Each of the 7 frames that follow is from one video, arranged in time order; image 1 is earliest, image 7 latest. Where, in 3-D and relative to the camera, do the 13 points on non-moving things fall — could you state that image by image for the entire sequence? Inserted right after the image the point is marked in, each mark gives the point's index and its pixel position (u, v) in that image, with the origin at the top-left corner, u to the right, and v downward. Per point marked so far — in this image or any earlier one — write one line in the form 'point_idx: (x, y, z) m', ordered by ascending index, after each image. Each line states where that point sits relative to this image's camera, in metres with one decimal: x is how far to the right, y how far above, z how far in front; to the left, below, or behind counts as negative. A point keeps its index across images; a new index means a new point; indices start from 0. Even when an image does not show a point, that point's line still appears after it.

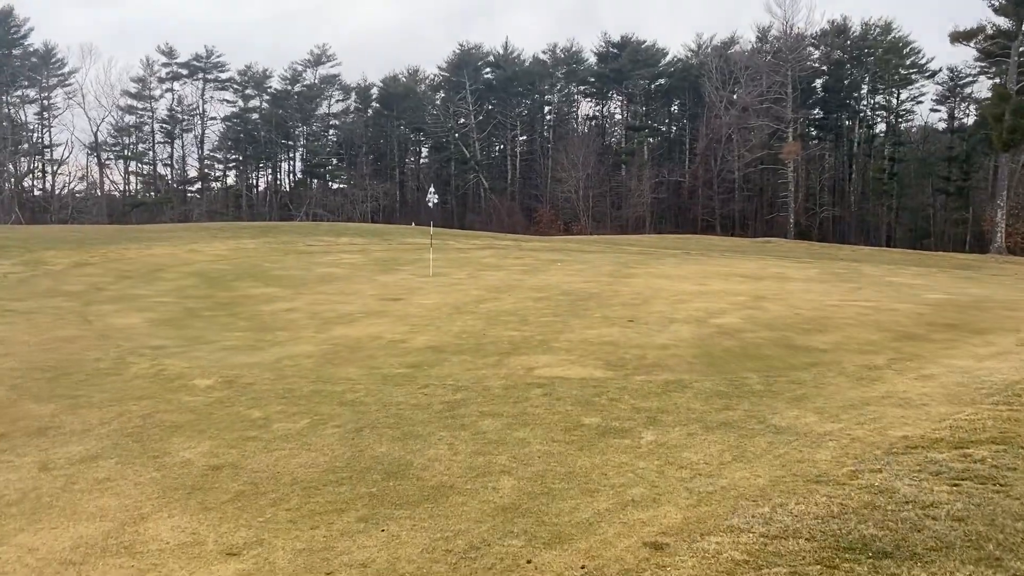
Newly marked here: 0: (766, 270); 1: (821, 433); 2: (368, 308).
0: (+5.7, +0.4, +19.4) m
1: (+1.9, -0.9, +5.4) m
2: (-2.0, -0.3, +11.8) m
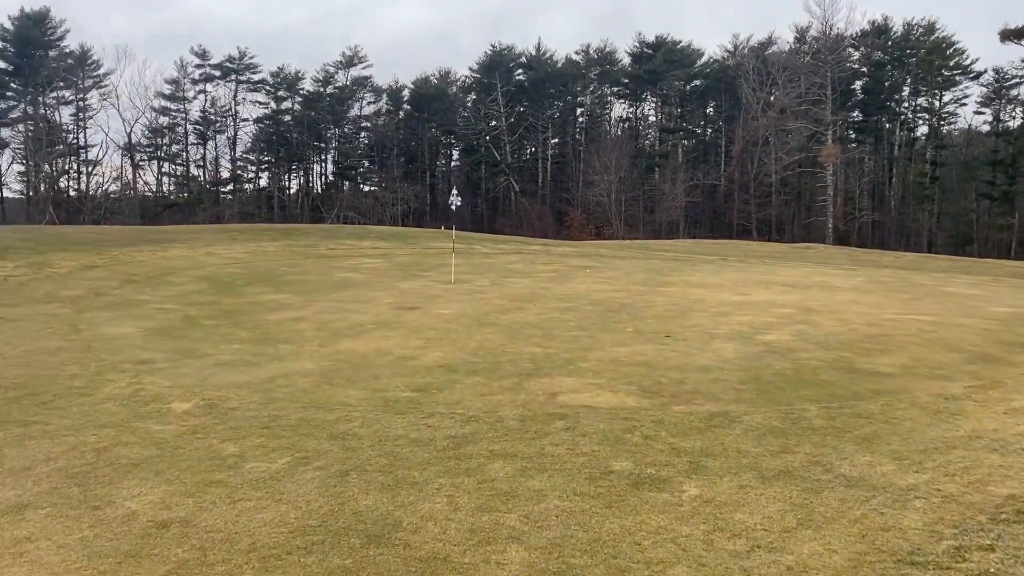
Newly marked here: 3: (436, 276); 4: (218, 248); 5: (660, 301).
0: (+6.3, +0.2, +18.3) m
1: (+2.0, -1.0, +4.4) m
2: (-1.6, -0.4, +10.9) m
3: (-1.4, +0.2, +16.4) m
4: (-6.6, +0.9, +19.3) m
5: (+2.2, -0.2, +12.9) m
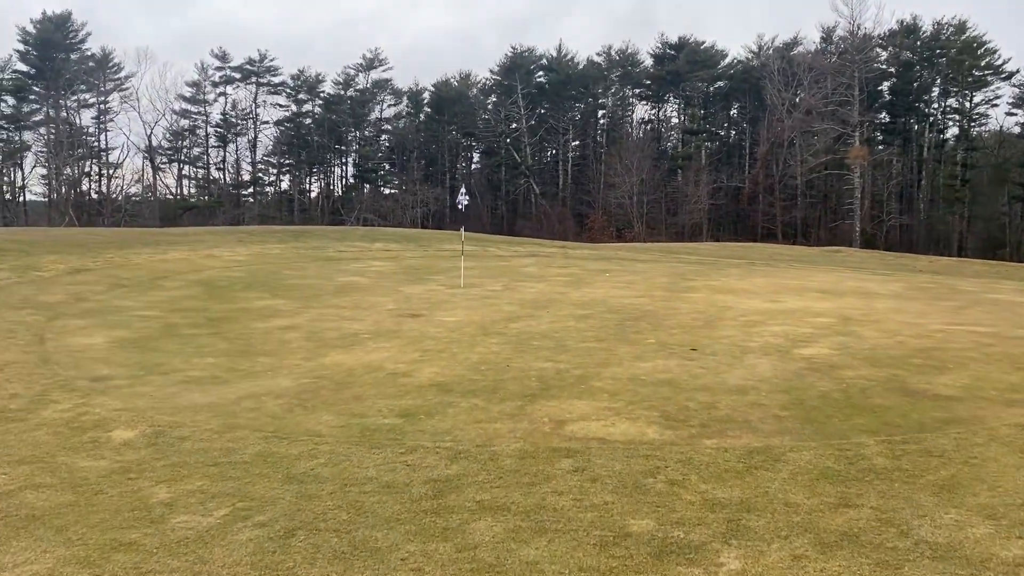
0: (+6.6, +0.1, +17.1) m
1: (+1.9, -1.1, +3.4) m
2: (-1.5, -0.5, +10.0) m
3: (-1.2, +0.1, +15.4) m
4: (-6.3, +0.8, +18.5) m
5: (+2.4, -0.3, +11.8) m
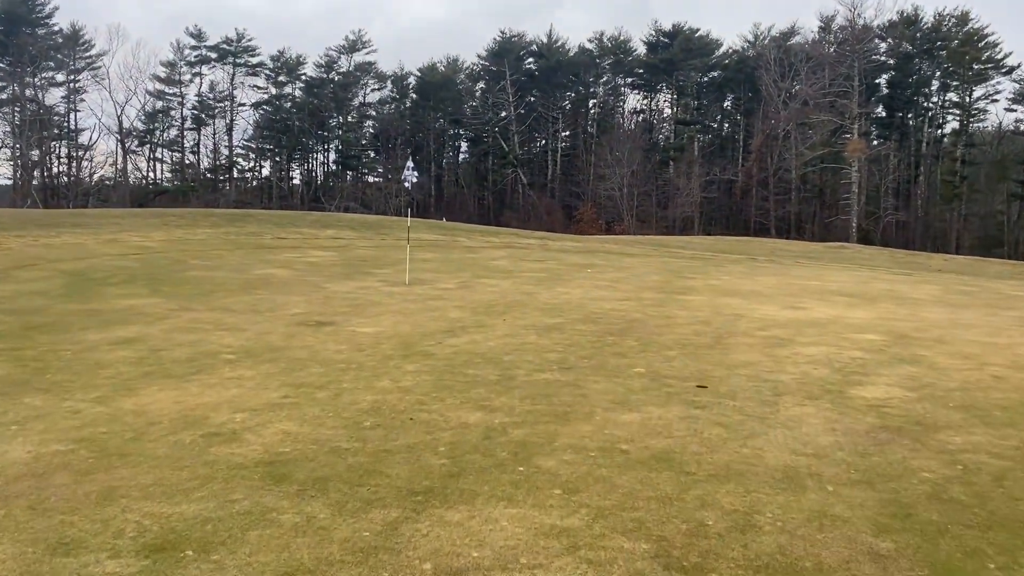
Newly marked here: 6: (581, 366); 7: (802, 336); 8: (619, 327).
0: (+6.0, +0.1, +14.4) m
1: (+1.5, -1.2, +0.6) m
2: (-2.1, -0.4, +7.2) m
3: (-1.8, +0.2, +12.6) m
4: (-6.9, +1.0, +15.6) m
5: (+1.8, -0.3, +9.1) m
6: (+0.5, -0.6, +6.4) m
7: (+2.7, -0.4, +8.0) m
8: (+1.0, -0.4, +8.3) m
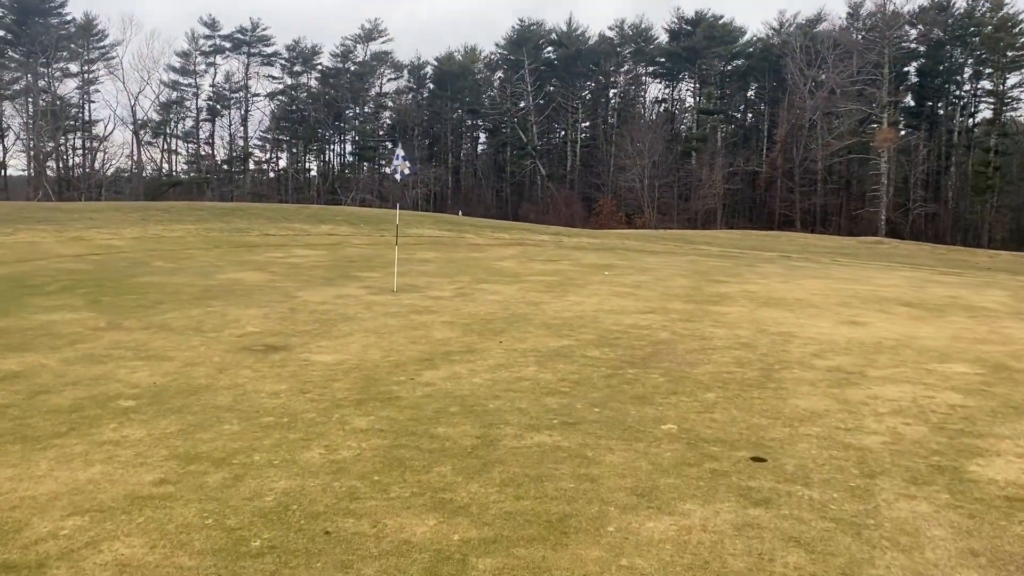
0: (+6.1, 0.0, +12.7) m
1: (+1.3, -1.4, -1.0) m
2: (-2.1, -0.6, +5.6) m
3: (-1.7, +0.1, +11.0) m
4: (-6.8, +0.9, +14.1) m
5: (+1.8, -0.5, +7.4) m
6: (+0.4, -0.7, +4.7) m
7: (+2.6, -0.6, +6.4) m
8: (+1.0, -0.5, +6.6) m
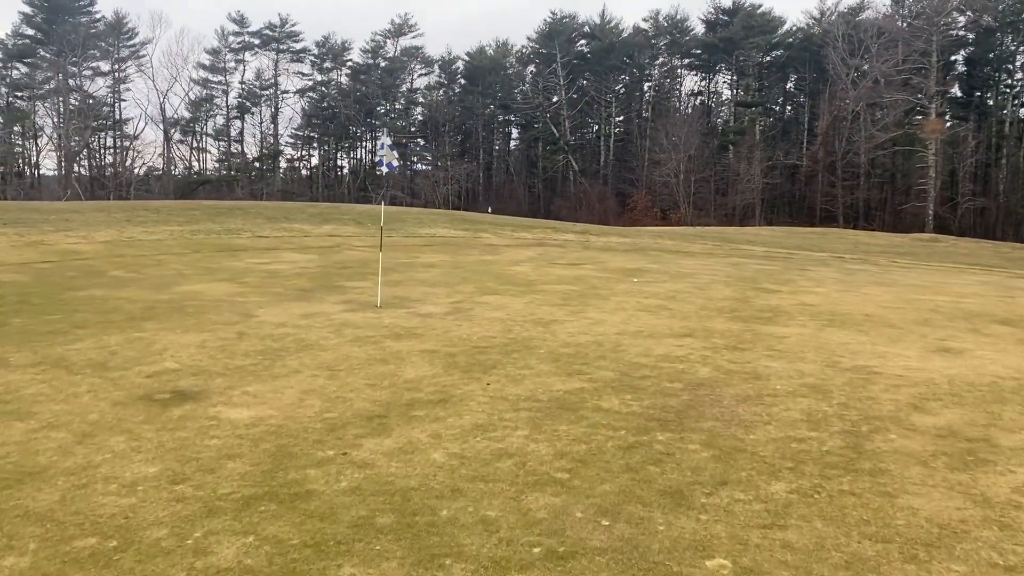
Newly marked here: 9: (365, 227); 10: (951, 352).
0: (+6.2, -0.2, +10.7) m
1: (+0.9, -1.6, -2.8) m
2: (-2.2, -0.8, +4.0) m
3: (-1.6, 0.0, +9.4) m
4: (-6.5, +0.8, +12.7) m
5: (+1.7, -0.6, +5.6) m
6: (+0.3, -0.9, +3.0) m
7: (+2.6, -0.7, +4.5) m
8: (+0.9, -0.7, +4.9) m
9: (-2.9, +1.2, +17.2) m
10: (+3.5, -0.5, +6.9) m
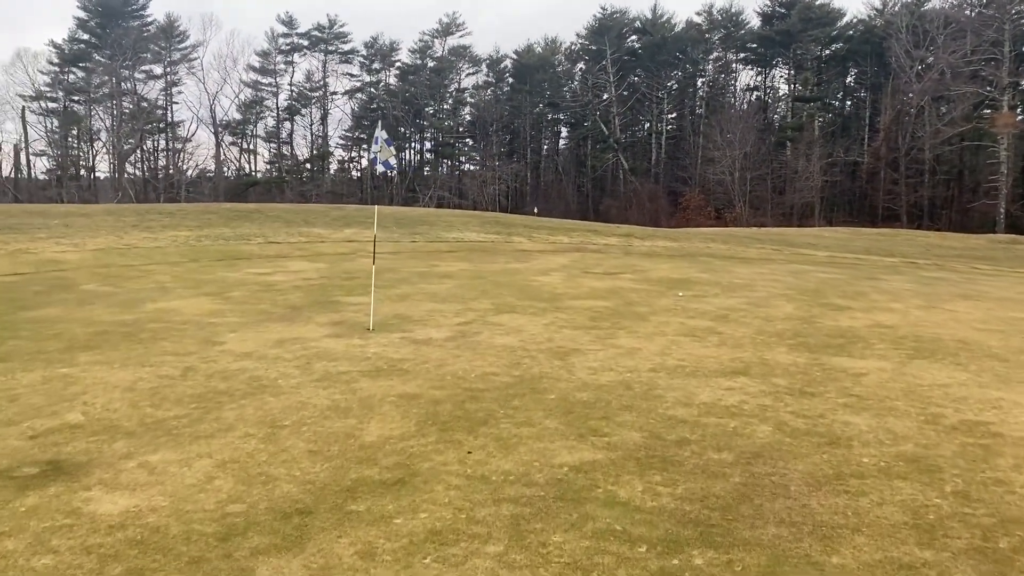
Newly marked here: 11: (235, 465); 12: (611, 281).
0: (+6.5, -0.3, +9.0) m
1: (+0.3, -1.8, -4.2) m
2: (-2.4, -0.9, +2.7) m
3: (-1.4, -0.2, +8.1) m
4: (-6.1, +0.6, +11.7) m
5: (+1.7, -0.8, +4.2) m
6: (+0.1, -1.1, +1.6) m
7: (+2.5, -0.9, +3.0) m
8: (+0.8, -0.8, +3.5) m
9: (-2.2, +1.1, +16.0) m
10: (+3.5, -0.6, +5.4) m
11: (-1.2, -0.8, +3.9) m
12: (+1.3, +0.1, +10.9) m
